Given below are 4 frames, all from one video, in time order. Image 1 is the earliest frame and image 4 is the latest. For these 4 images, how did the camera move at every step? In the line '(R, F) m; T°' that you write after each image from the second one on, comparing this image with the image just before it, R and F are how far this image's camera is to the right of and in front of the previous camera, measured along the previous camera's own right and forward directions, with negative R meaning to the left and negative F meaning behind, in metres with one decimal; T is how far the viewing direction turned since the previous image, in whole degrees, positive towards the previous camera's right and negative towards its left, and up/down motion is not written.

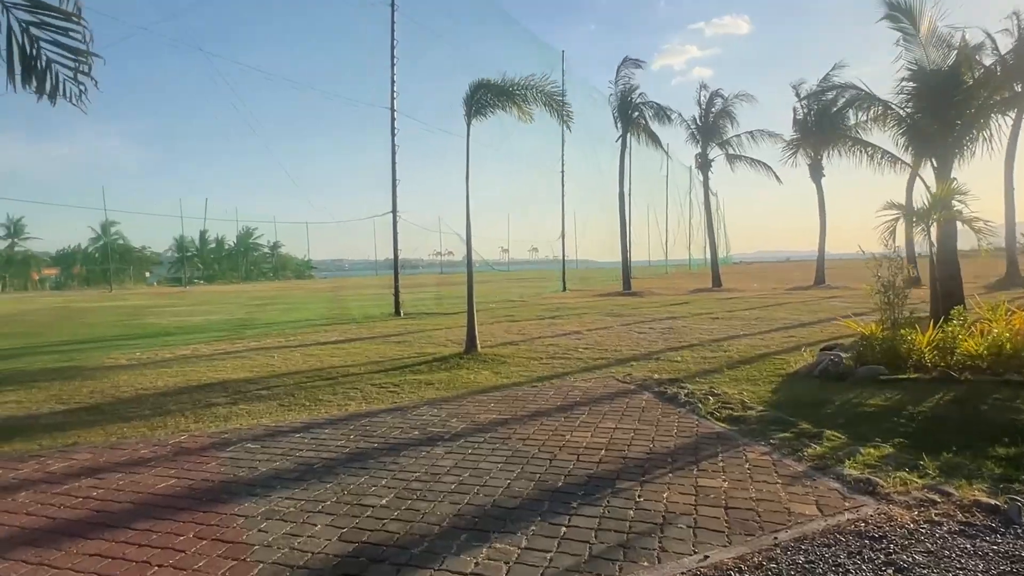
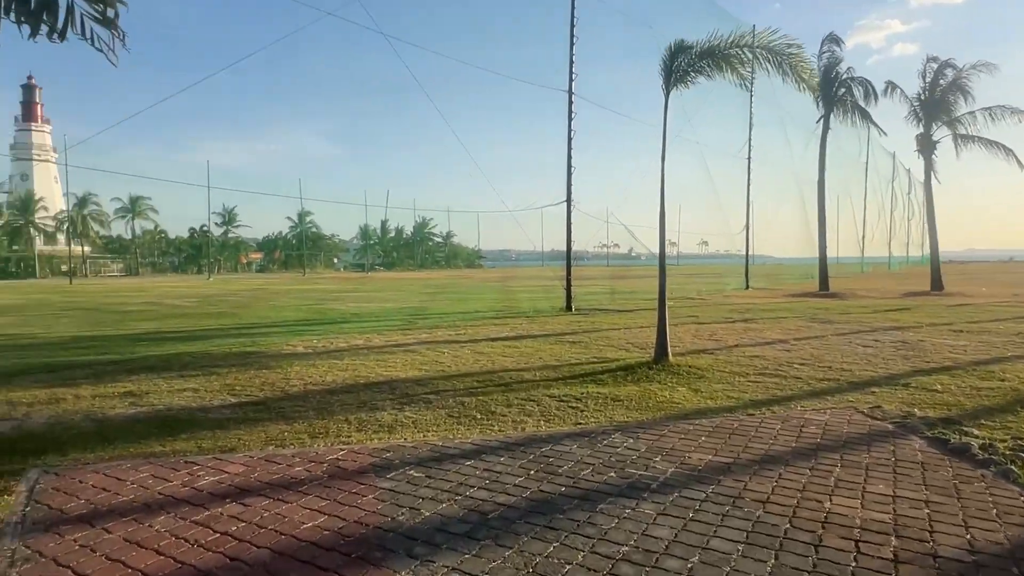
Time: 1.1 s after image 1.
(-0.5, +1.3) m; -14°
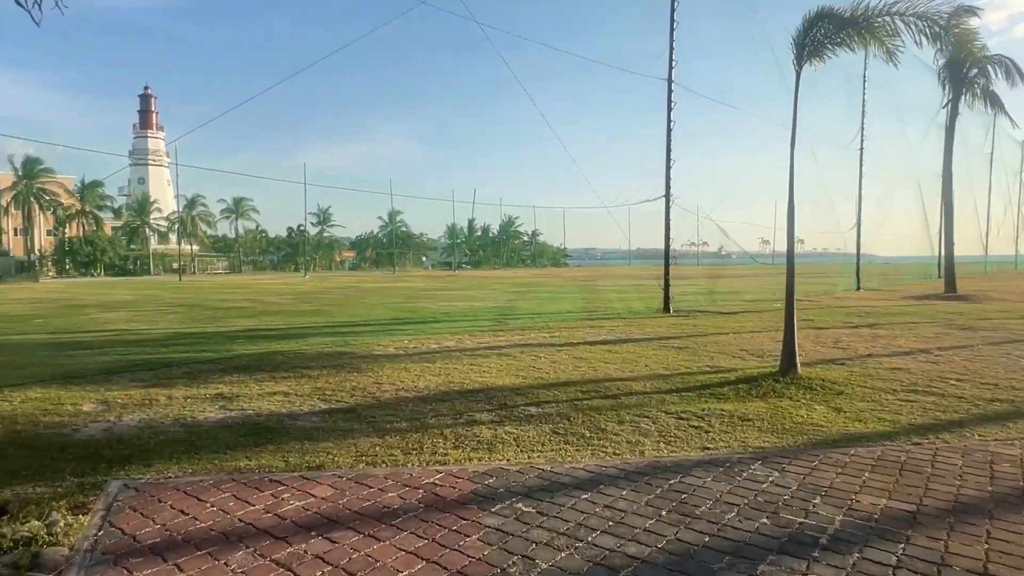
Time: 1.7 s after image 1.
(-0.3, +0.8) m; -7°
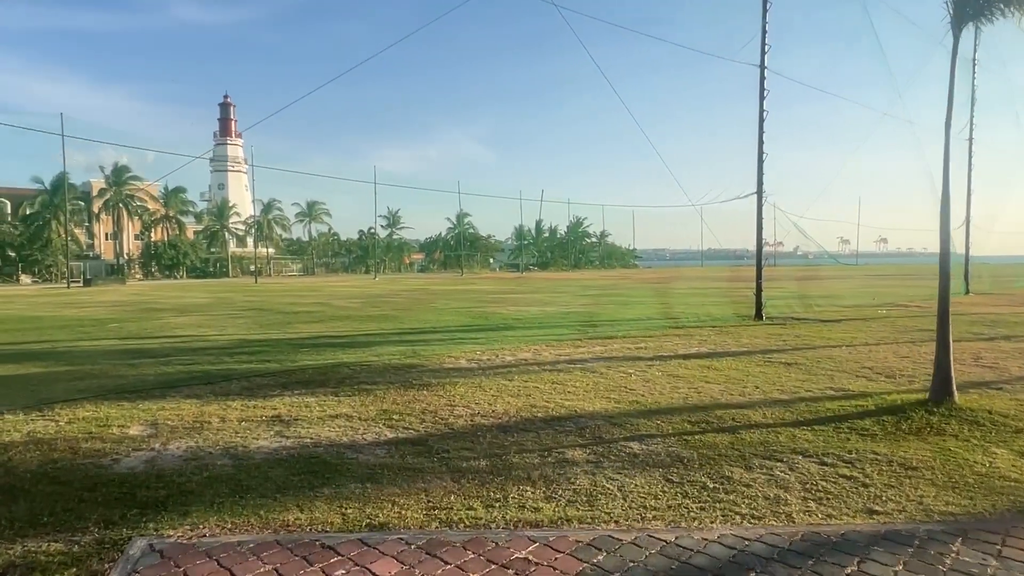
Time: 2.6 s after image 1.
(-0.3, +1.1) m; -6°
